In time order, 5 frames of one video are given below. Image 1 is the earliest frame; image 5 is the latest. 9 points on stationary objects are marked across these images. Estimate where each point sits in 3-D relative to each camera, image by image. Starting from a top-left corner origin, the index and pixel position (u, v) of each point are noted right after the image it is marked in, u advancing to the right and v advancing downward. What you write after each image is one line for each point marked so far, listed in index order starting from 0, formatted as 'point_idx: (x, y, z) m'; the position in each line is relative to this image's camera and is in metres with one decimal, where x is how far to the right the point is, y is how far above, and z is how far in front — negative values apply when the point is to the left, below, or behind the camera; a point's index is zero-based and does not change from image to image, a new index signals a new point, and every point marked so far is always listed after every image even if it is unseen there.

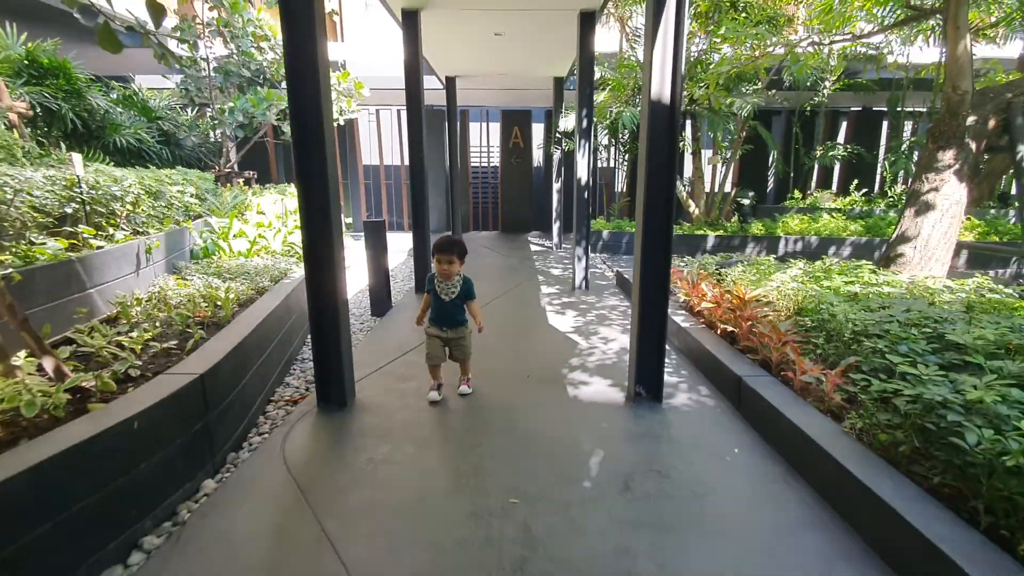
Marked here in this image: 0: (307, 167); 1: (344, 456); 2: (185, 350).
0: (-0.9, +0.5, +2.3) m
1: (-0.7, -0.7, +2.2) m
2: (-1.4, -0.3, +2.3) m
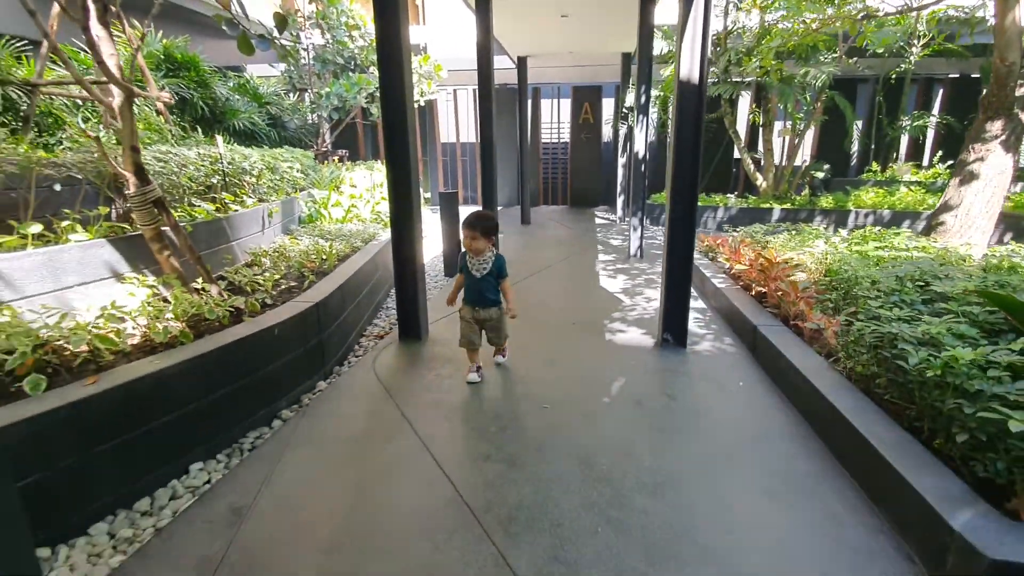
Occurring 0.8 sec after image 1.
0: (-0.7, +0.8, +2.9) m
1: (-0.5, -0.5, +2.7) m
2: (-1.2, 0.0, +3.0) m
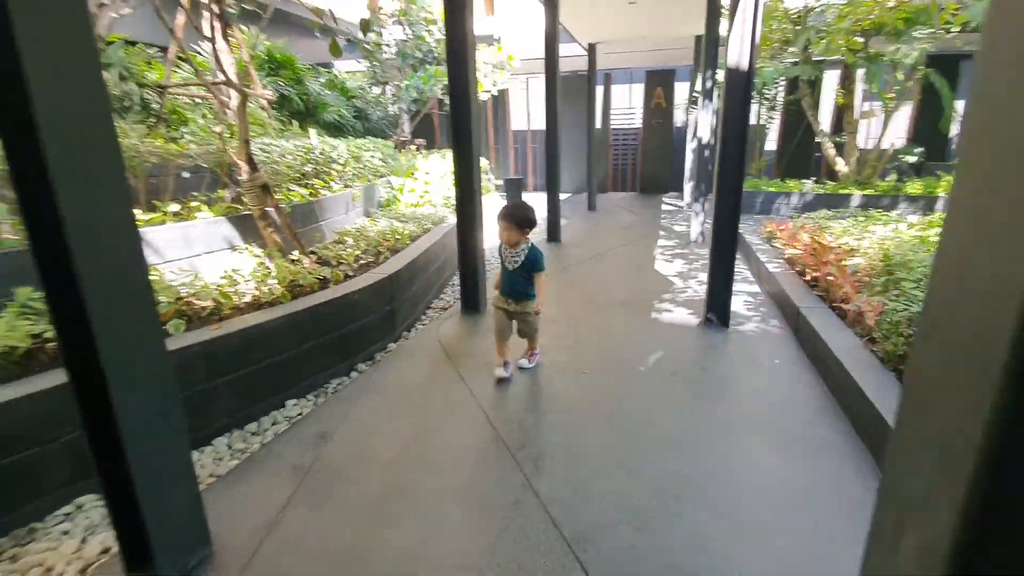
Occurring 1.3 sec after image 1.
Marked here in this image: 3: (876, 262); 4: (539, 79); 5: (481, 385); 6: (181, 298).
0: (-0.3, +0.9, +3.2) m
1: (-0.2, -0.3, +3.1) m
2: (-0.9, +0.2, +3.4) m
3: (+2.1, +0.2, +2.9) m
4: (+0.5, +3.9, +9.6) m
5: (-0.1, -0.5, +2.5) m
6: (-1.5, 0.0, +2.3) m
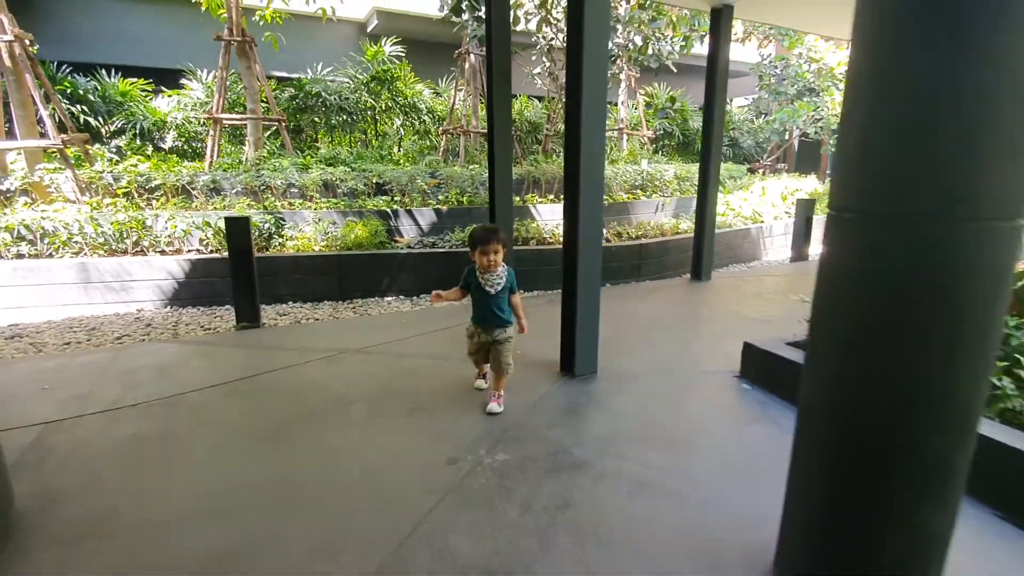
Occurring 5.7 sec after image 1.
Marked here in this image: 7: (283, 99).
0: (+1.9, +1.2, +5.2) m
1: (+1.6, 0.0, +5.1) m
2: (+1.5, +0.5, +5.7) m
3: (+3.2, 0.0, +3.4) m
4: (+7.5, +3.2, +9.1) m
5: (+1.2, -0.1, +4.6) m
6: (+0.3, +0.6, +5.4) m
7: (-3.2, +2.7, +7.3) m
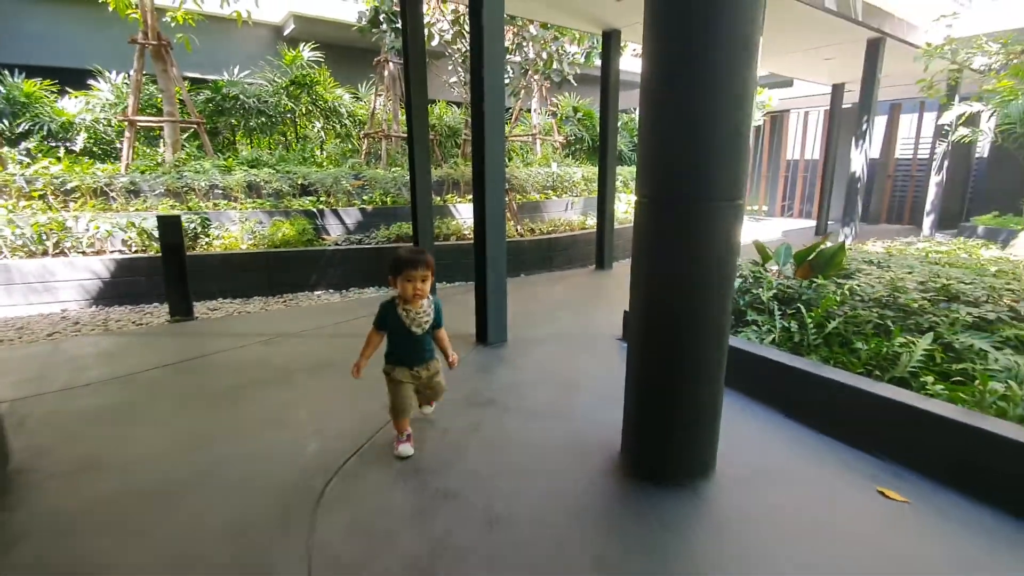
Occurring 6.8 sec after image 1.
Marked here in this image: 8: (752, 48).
0: (+1.0, +1.4, +5.9) m
1: (+0.8, +0.1, +5.8) m
2: (+0.5, +0.7, +6.4) m
3: (+2.6, +0.2, +4.3) m
4: (+6.0, +3.5, +10.6) m
5: (+0.5, 0.0, +5.3) m
6: (-0.6, +0.7, +5.9) m
7: (-4.4, +2.6, +7.3) m
8: (+0.7, +0.7, +1.6) m
